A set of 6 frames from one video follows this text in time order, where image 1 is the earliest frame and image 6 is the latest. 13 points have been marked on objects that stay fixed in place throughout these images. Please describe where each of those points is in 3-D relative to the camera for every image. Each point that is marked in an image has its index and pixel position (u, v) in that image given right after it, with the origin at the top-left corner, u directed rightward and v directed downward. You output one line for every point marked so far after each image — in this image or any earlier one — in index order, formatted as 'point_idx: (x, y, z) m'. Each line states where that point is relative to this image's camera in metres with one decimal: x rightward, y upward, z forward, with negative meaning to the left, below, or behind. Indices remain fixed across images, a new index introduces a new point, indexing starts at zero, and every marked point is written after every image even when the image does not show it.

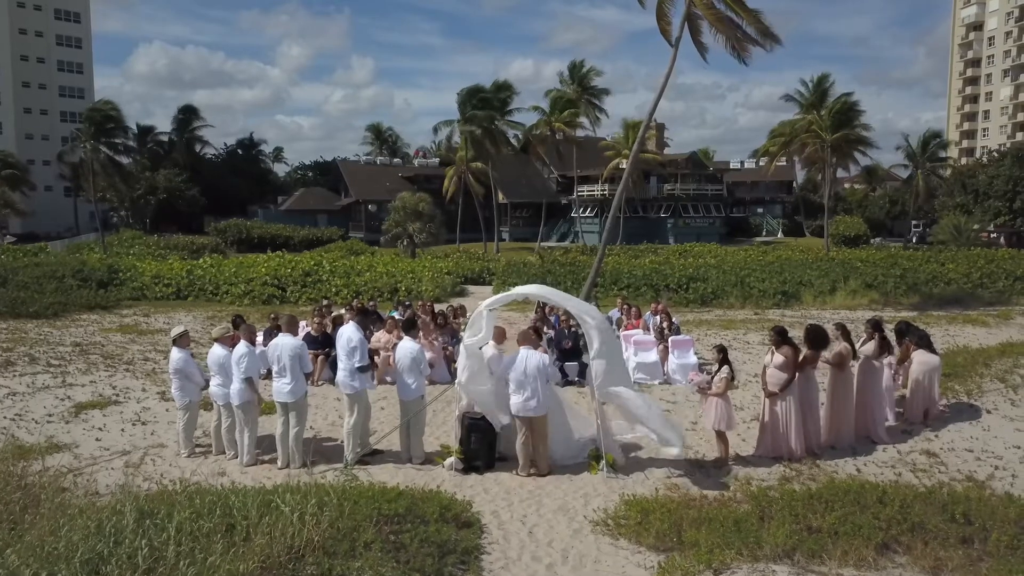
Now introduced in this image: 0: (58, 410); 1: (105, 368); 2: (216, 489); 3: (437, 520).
0: (-6.6, -1.8, +12.0) m
1: (-7.4, -1.5, +15.1) m
2: (-2.7, -1.9, +7.6) m
3: (-0.6, -1.9, +6.7) m
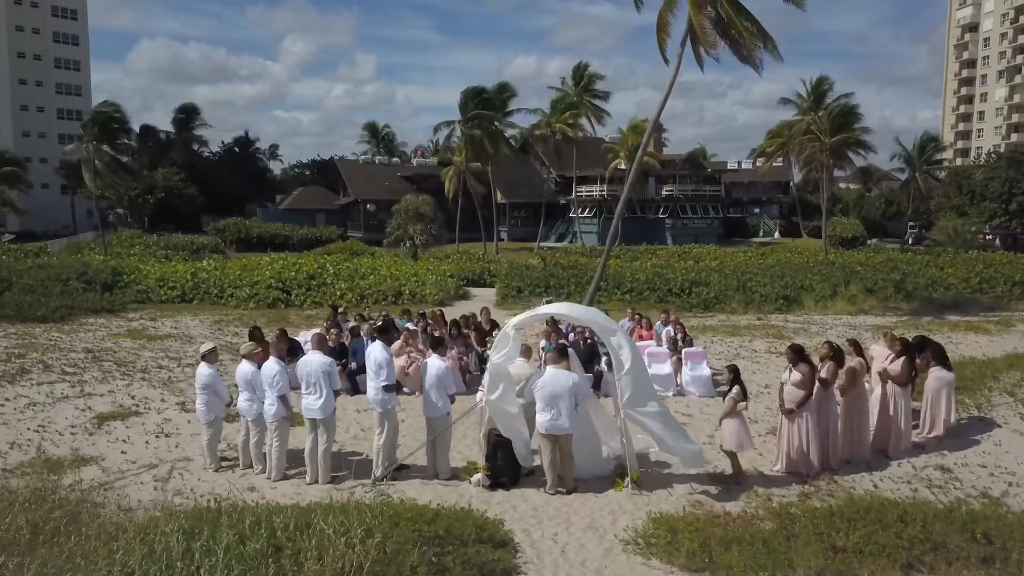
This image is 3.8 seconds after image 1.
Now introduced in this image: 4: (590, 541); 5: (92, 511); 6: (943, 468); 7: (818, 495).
0: (-6.3, -1.9, +12.1) m
1: (-7.2, -1.6, +15.2) m
2: (-2.4, -2.1, +7.8) m
3: (-0.3, -2.1, +6.9) m
4: (+0.7, -2.3, +7.6) m
5: (-4.1, -2.2, +8.0) m
6: (+5.2, -2.2, +9.9) m
7: (+3.4, -2.3, +9.1) m
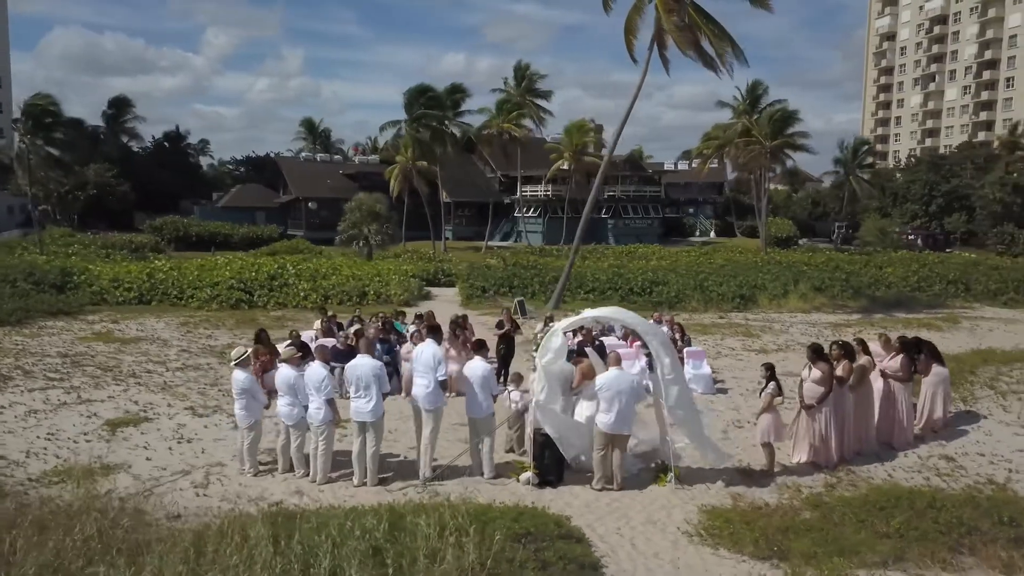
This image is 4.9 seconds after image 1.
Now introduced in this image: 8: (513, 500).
0: (-6.0, -2.0, +11.8) m
1: (-7.2, -1.7, +14.9) m
2: (-1.8, -2.1, +7.9) m
3: (+0.4, -2.2, +7.2) m
4: (+1.4, -2.4, +7.9) m
5: (-3.4, -2.3, +7.9) m
6: (+5.6, -2.2, +10.6) m
7: (+3.9, -2.3, +9.7) m
8: (0.0, -2.2, +8.7) m
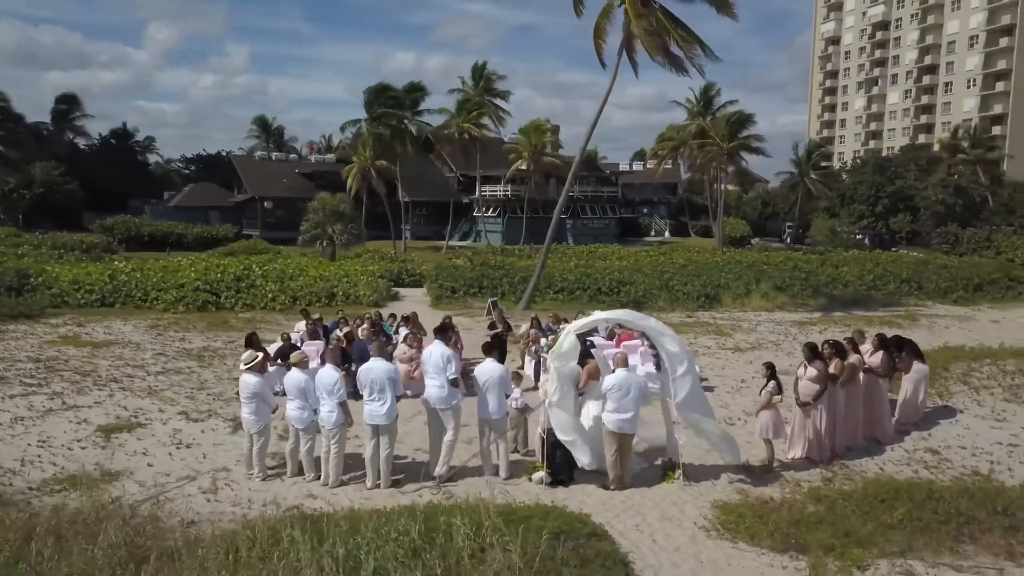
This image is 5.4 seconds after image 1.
0: (-6.0, -2.1, +11.6) m
1: (-7.4, -1.7, +14.6) m
2: (-1.5, -2.2, +7.9) m
3: (+0.7, -2.2, +7.3) m
4: (+1.6, -2.4, +8.2) m
5: (-3.2, -2.3, +7.9) m
6: (+5.6, -2.2, +11.1) m
7: (+4.0, -2.3, +10.1) m
8: (+0.2, -2.3, +8.8) m
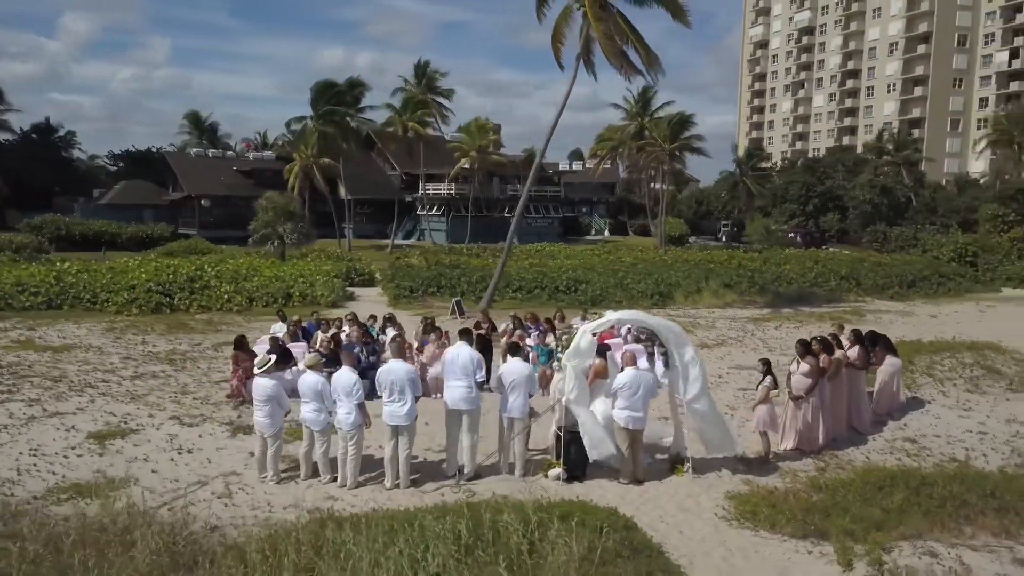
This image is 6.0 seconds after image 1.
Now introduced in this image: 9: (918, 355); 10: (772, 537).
0: (-6.0, -2.1, +11.3) m
1: (-7.6, -1.8, +14.2) m
2: (-1.2, -2.2, +8.0) m
3: (+1.1, -2.2, +7.6) m
4: (+1.9, -2.4, +8.6) m
5: (-2.9, -2.4, +7.9) m
6: (+5.7, -2.2, +11.8) m
7: (+4.1, -2.3, +10.6) m
8: (+0.4, -2.3, +9.1) m
9: (+7.7, -1.3, +15.7) m
10: (+2.5, -2.4, +8.1) m
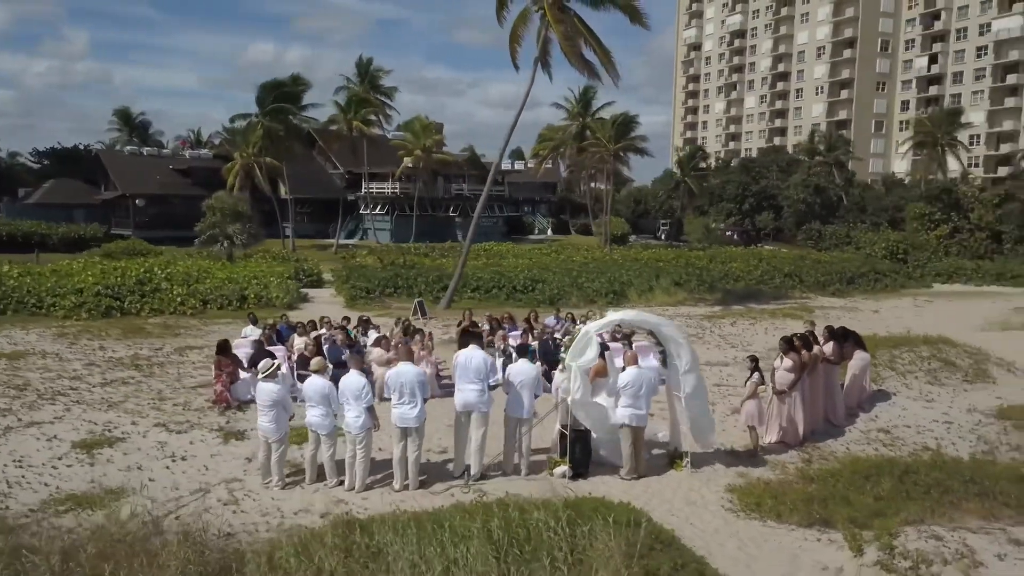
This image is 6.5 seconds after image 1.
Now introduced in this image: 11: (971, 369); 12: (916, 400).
0: (-6.0, -2.2, +11.0) m
1: (-7.8, -1.9, +13.8) m
2: (-1.0, -2.2, +8.1) m
3: (+1.3, -2.2, +7.9) m
4: (+2.0, -2.4, +8.9) m
5: (-2.6, -2.4, +7.8) m
6: (+5.6, -2.1, +12.4) m
7: (+4.1, -2.3, +11.1) m
8: (+0.6, -2.3, +9.3) m
9: (+7.3, -1.2, +16.4) m
10: (+2.7, -2.4, +8.5) m
11: (+8.6, -1.5, +15.4) m
12: (+6.7, -1.9, +13.8) m
